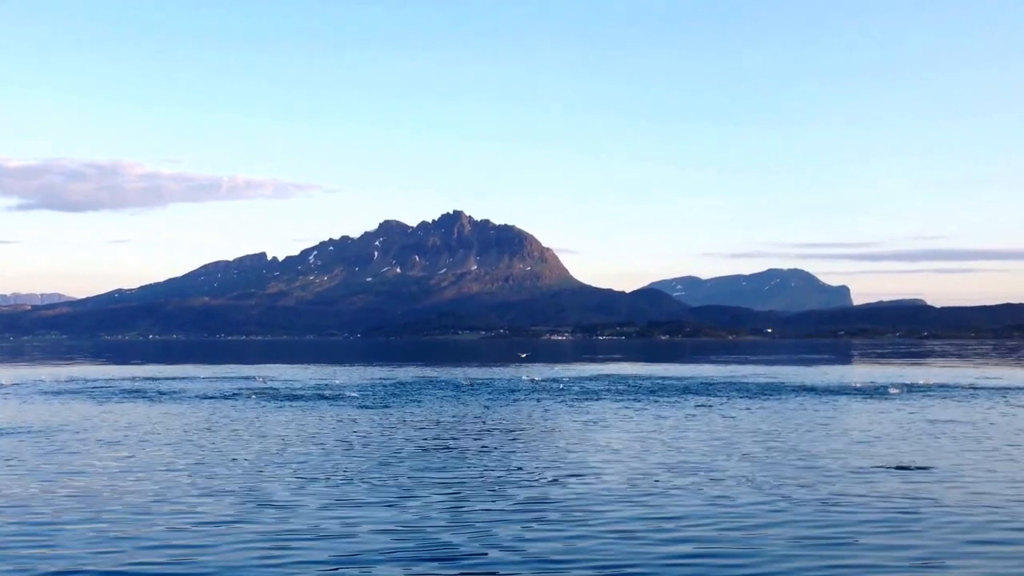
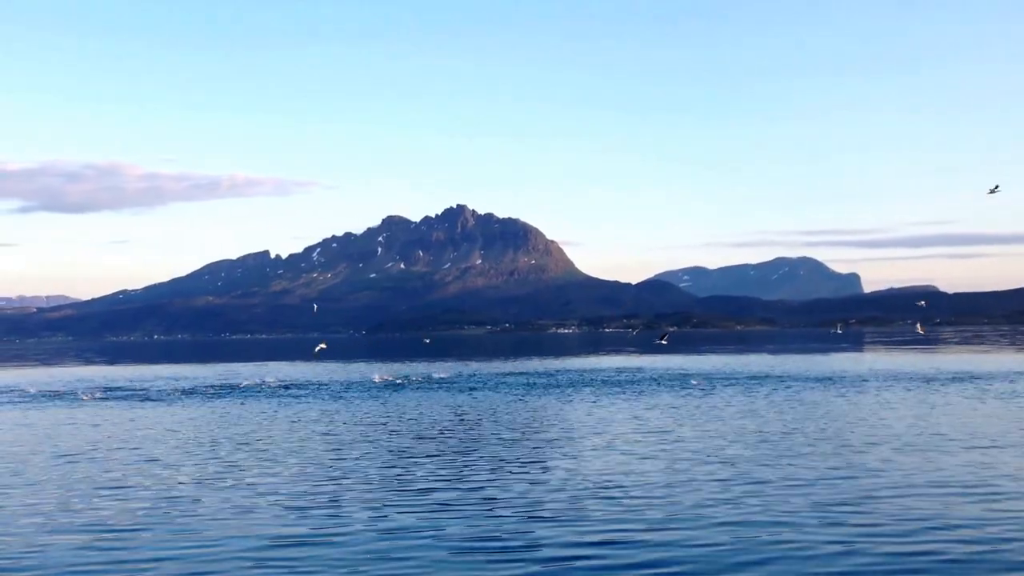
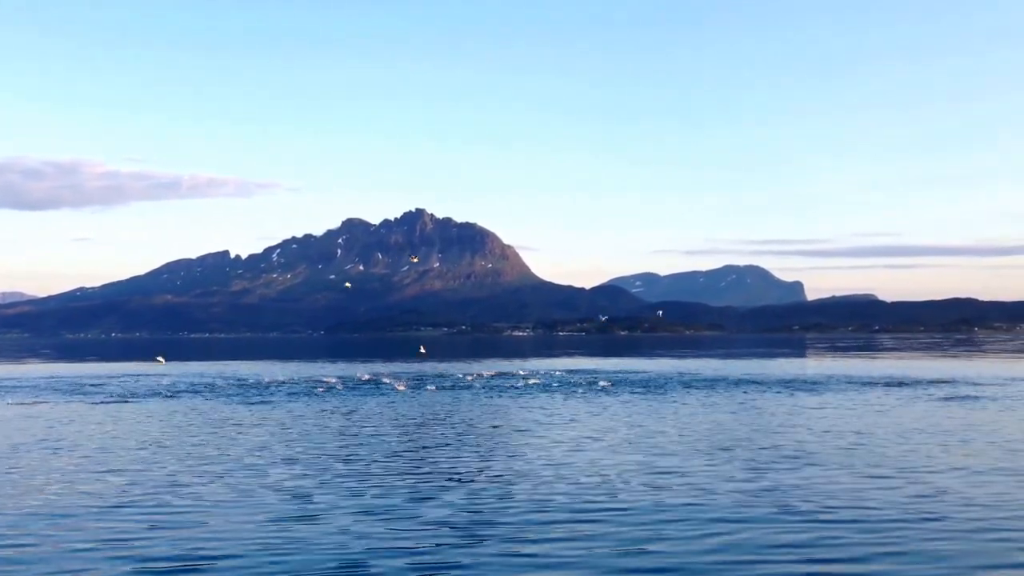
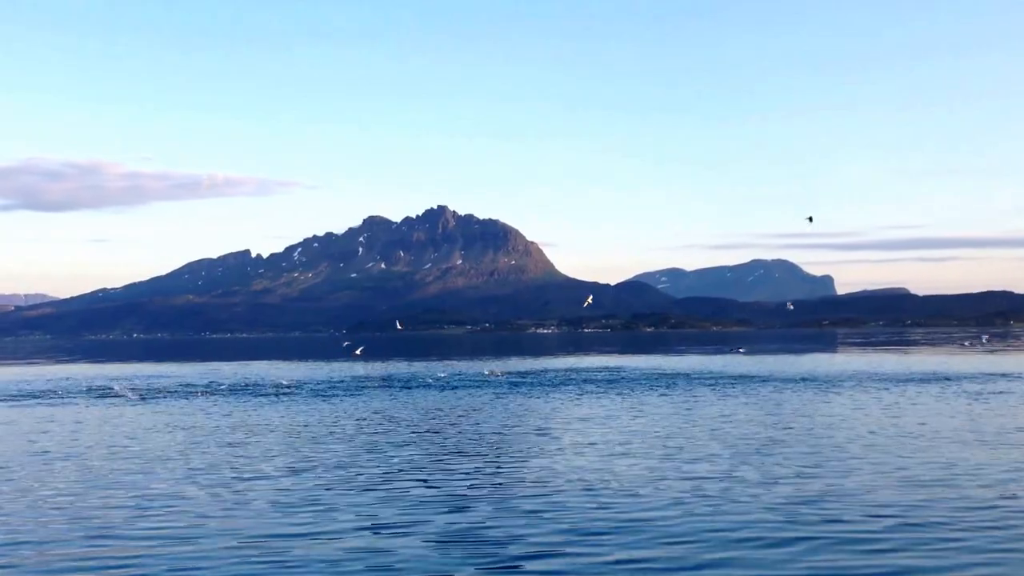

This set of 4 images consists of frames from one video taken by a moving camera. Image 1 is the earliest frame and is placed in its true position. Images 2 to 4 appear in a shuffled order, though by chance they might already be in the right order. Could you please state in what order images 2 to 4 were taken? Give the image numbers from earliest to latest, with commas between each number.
3, 4, 2
